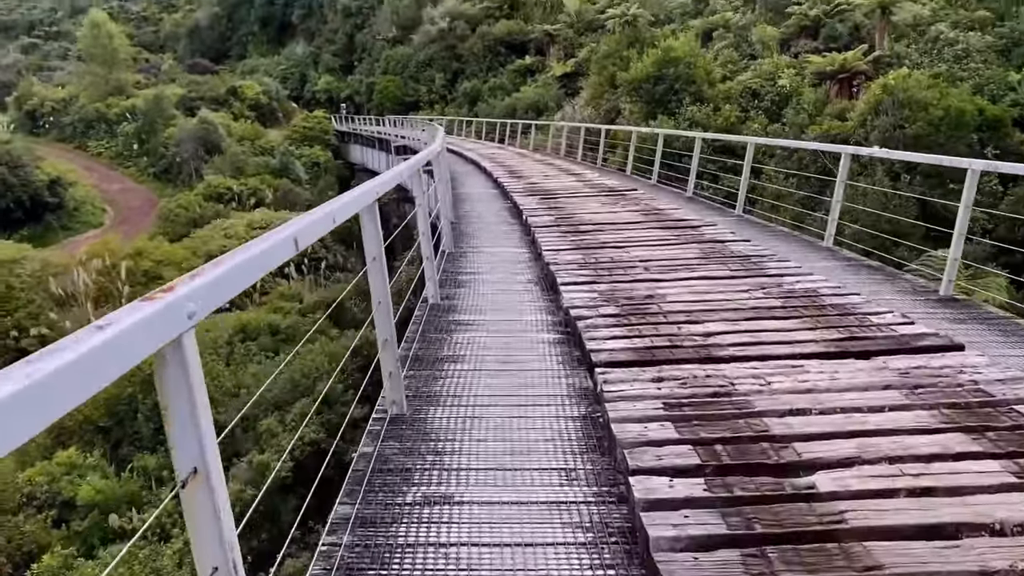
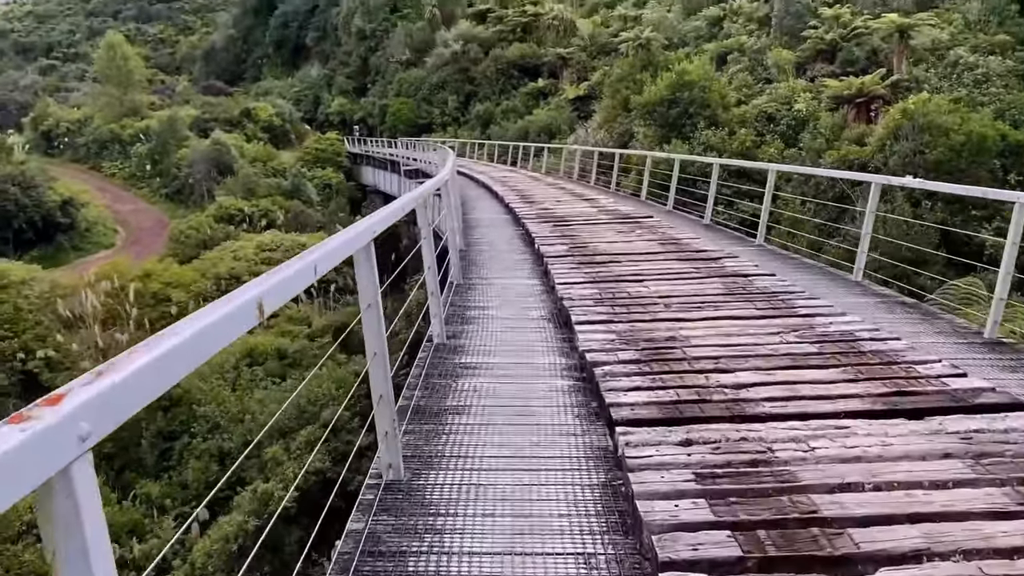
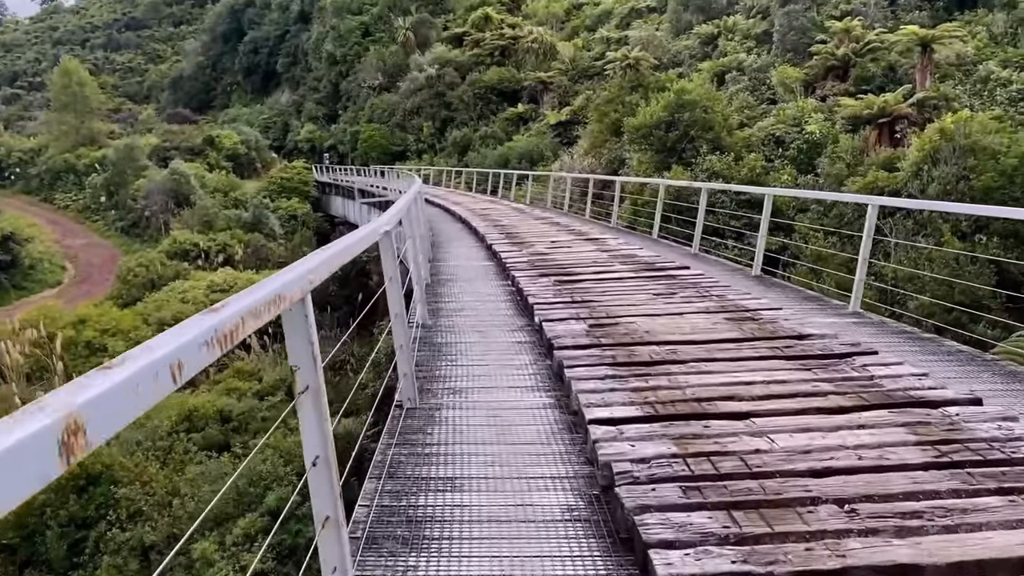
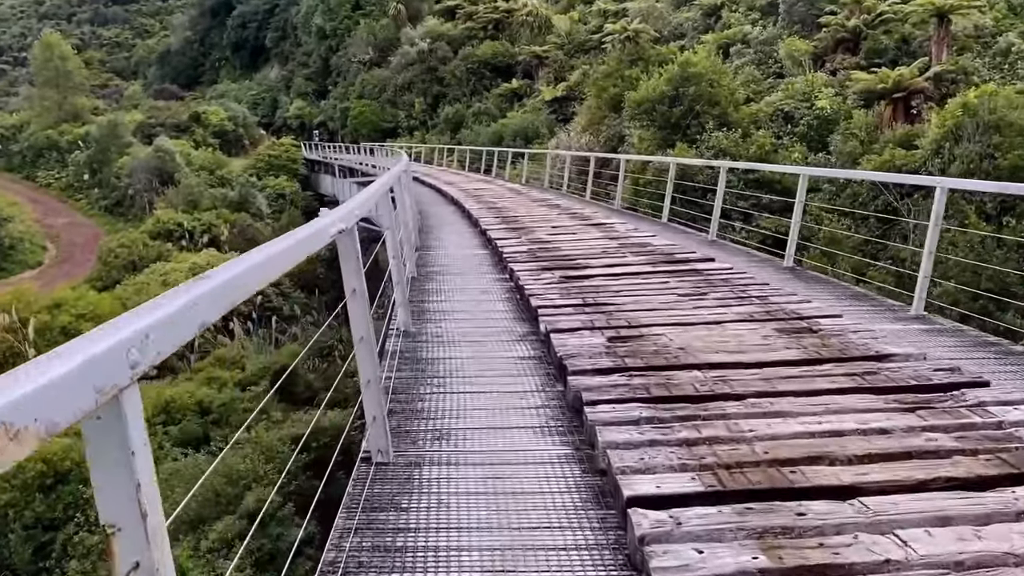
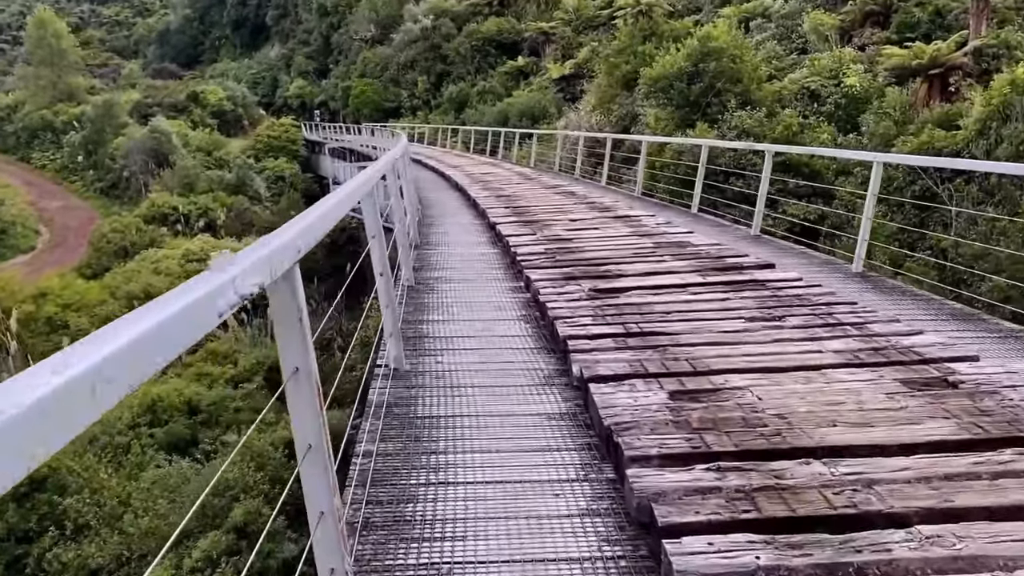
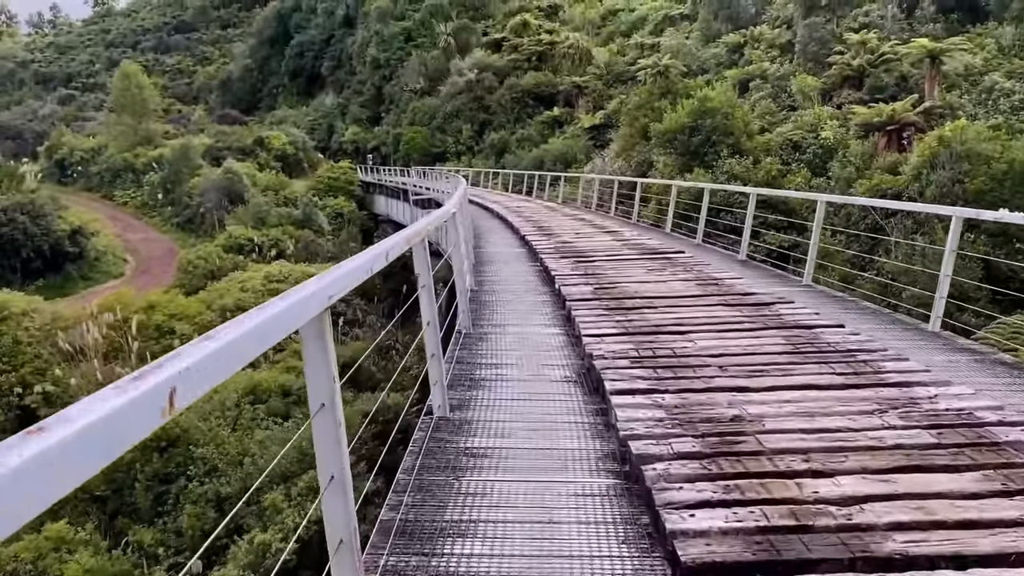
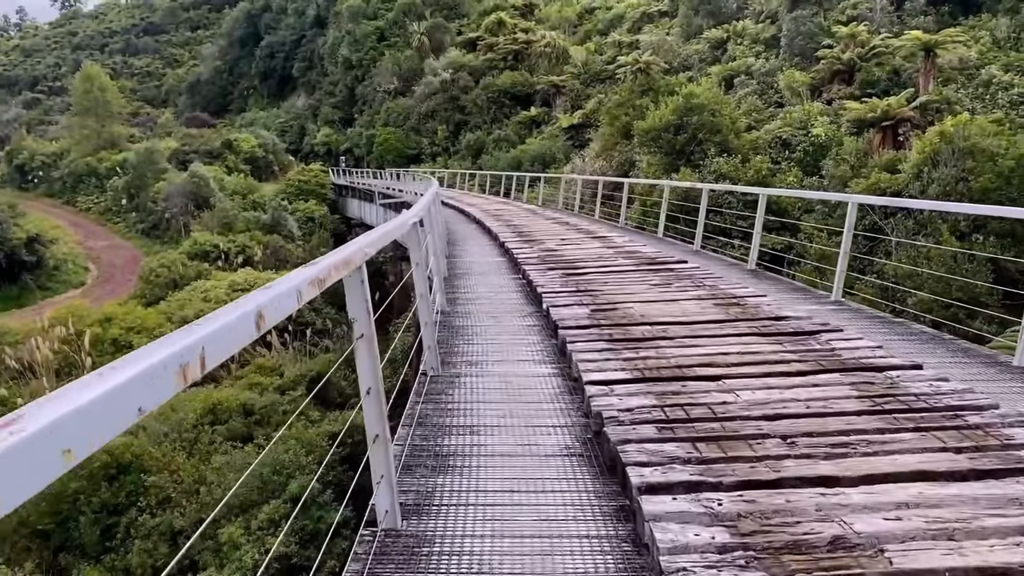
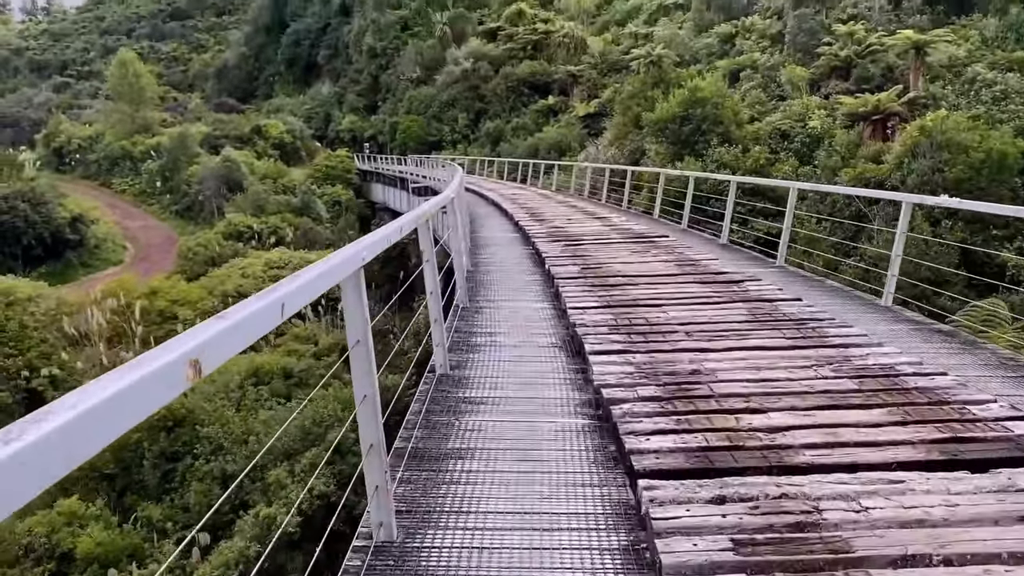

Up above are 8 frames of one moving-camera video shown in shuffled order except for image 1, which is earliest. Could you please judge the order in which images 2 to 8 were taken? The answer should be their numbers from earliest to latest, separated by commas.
2, 8, 6, 7, 3, 4, 5
